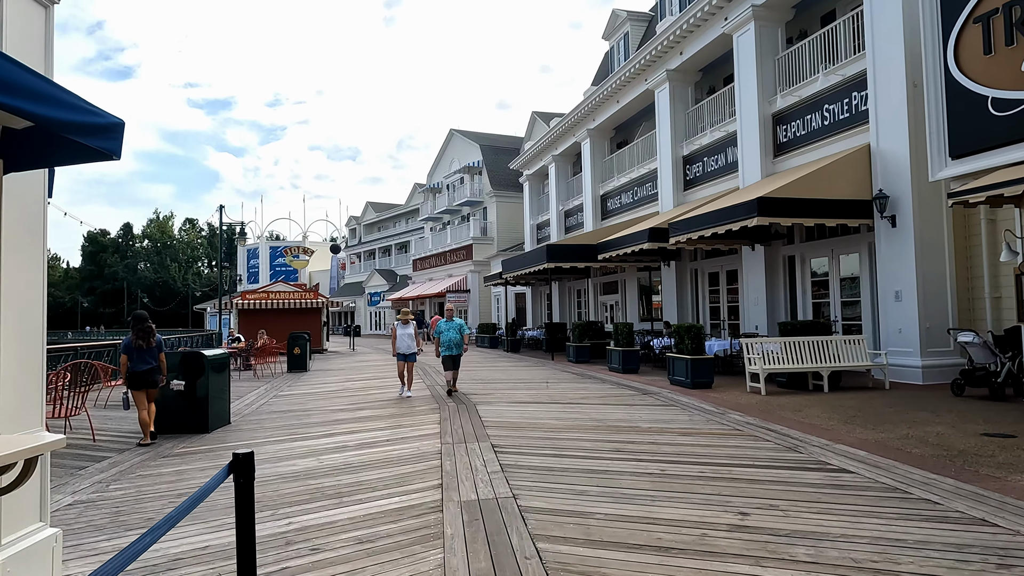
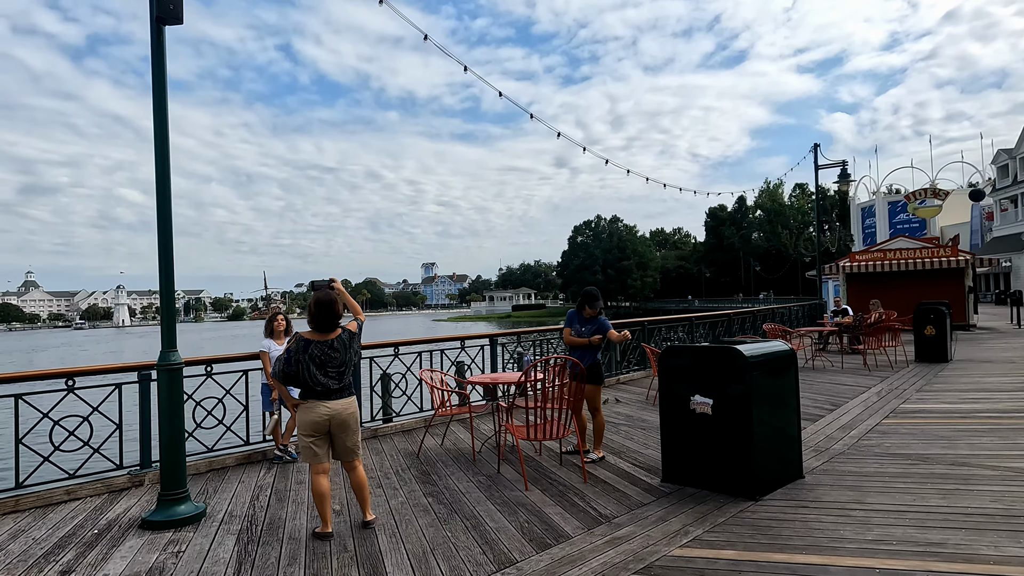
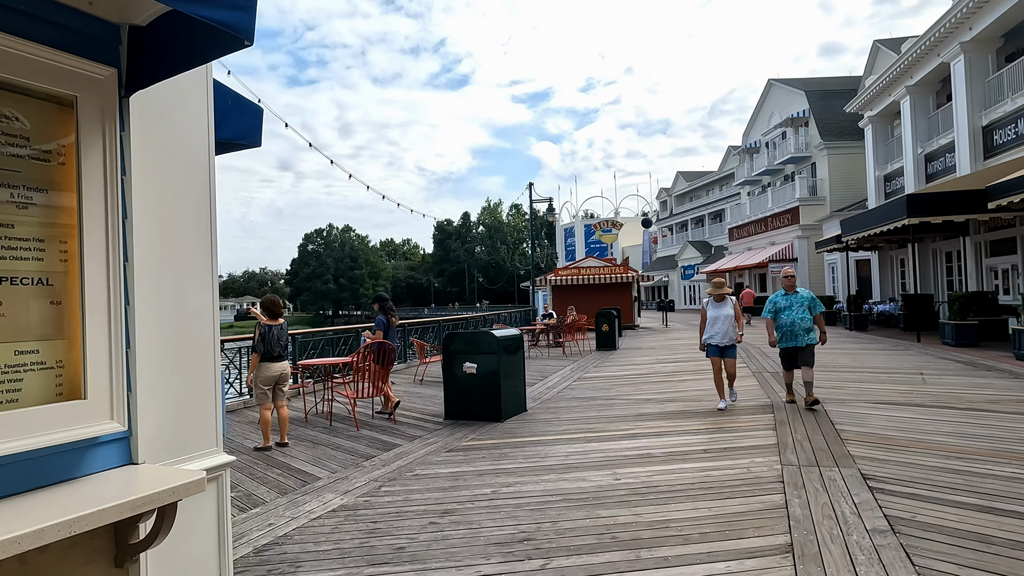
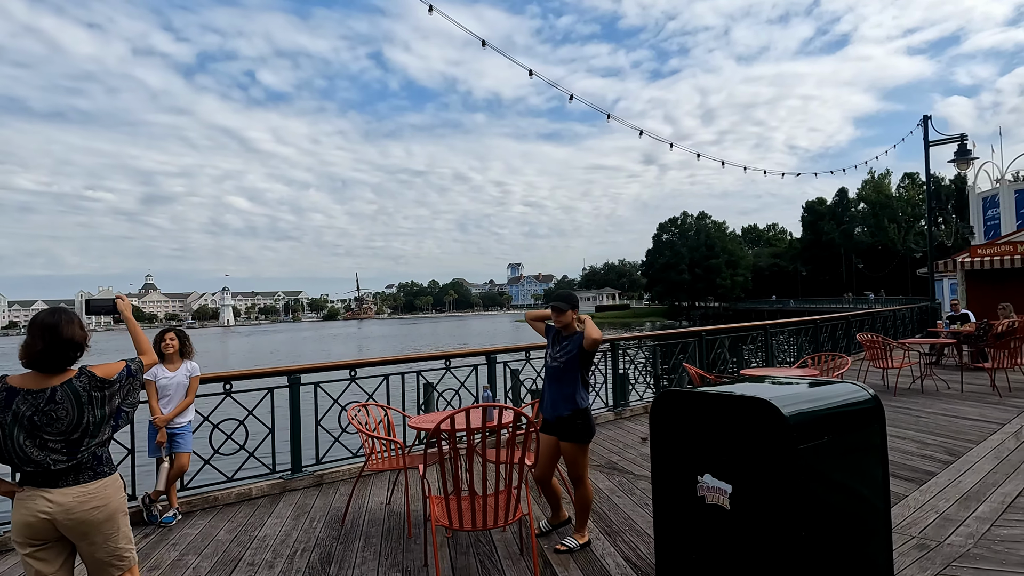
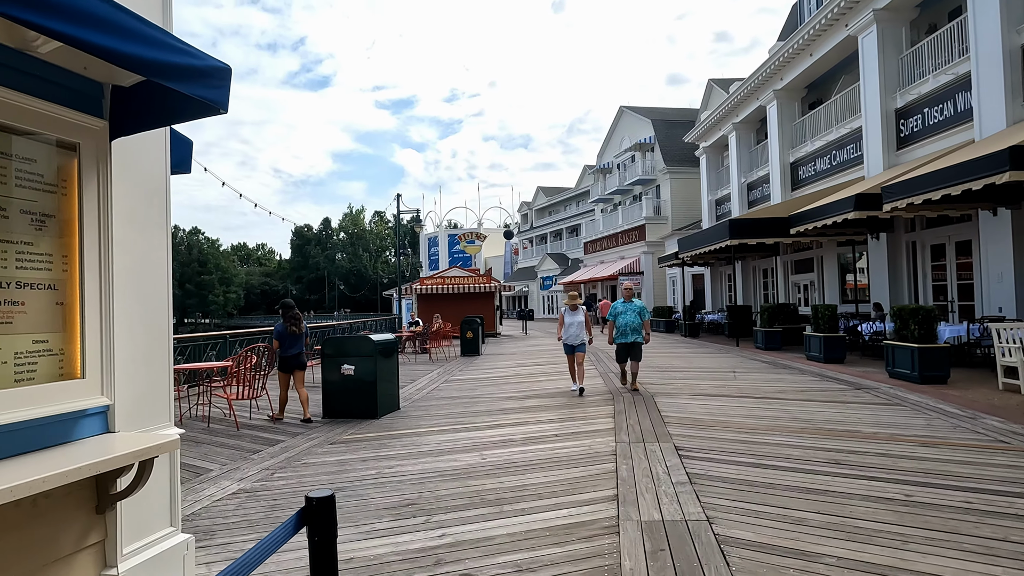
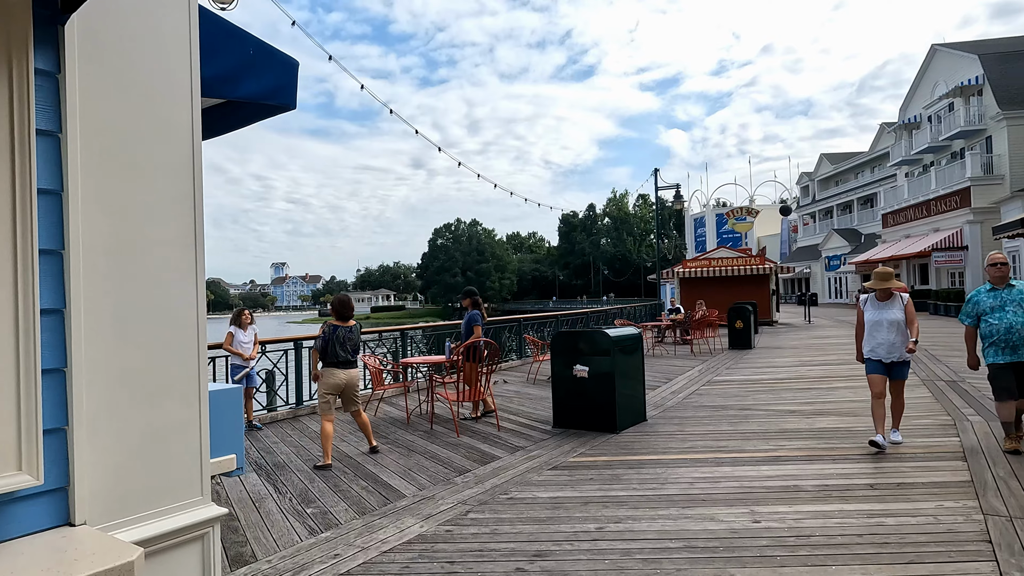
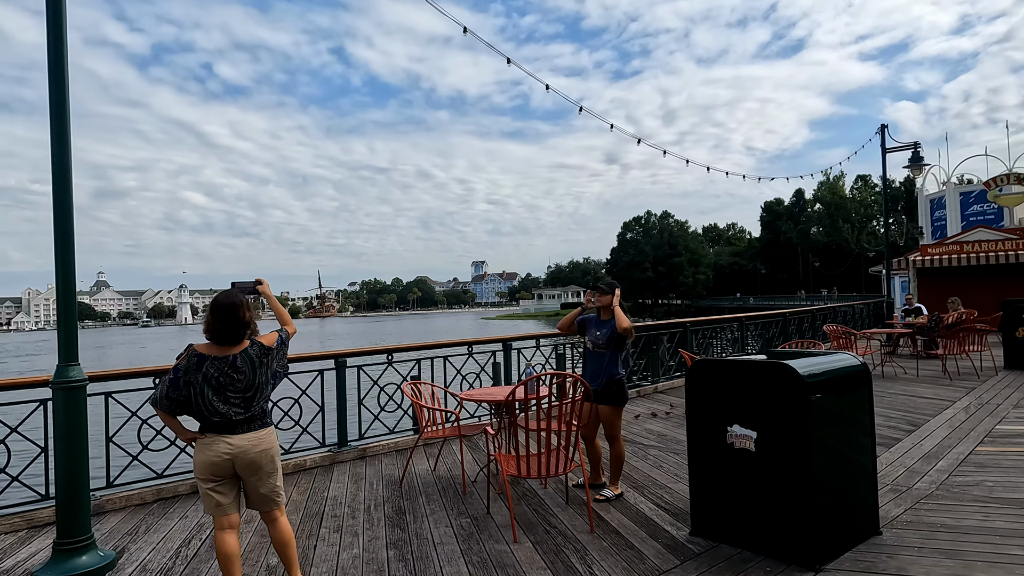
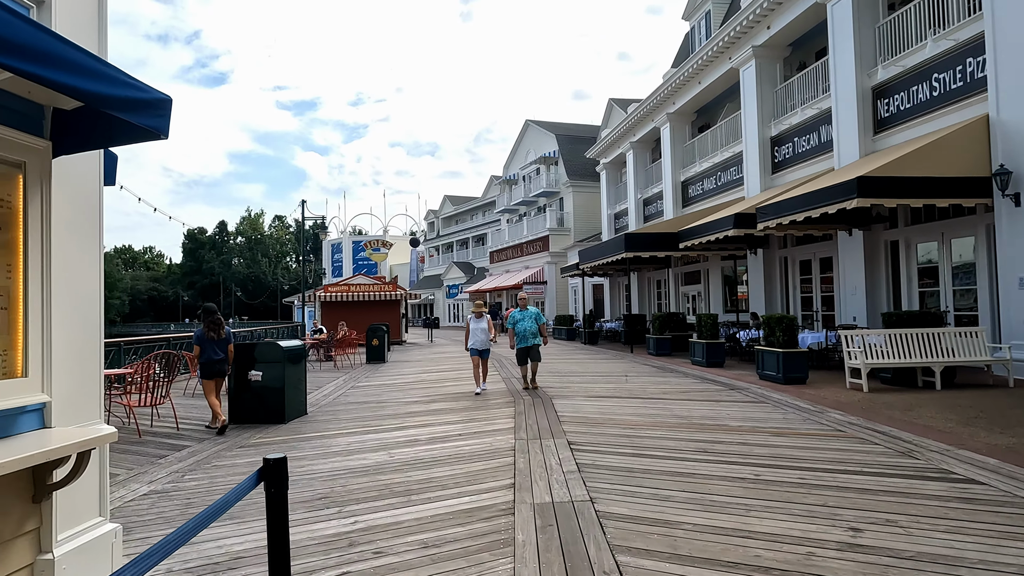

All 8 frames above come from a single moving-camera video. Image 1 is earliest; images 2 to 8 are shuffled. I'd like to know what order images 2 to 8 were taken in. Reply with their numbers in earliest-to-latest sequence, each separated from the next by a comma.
8, 5, 3, 6, 2, 7, 4
